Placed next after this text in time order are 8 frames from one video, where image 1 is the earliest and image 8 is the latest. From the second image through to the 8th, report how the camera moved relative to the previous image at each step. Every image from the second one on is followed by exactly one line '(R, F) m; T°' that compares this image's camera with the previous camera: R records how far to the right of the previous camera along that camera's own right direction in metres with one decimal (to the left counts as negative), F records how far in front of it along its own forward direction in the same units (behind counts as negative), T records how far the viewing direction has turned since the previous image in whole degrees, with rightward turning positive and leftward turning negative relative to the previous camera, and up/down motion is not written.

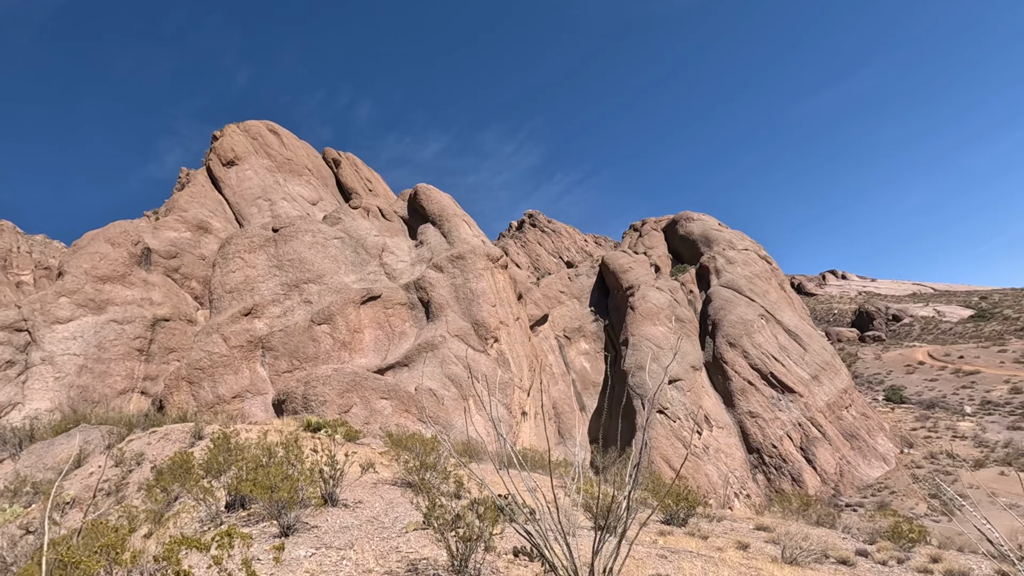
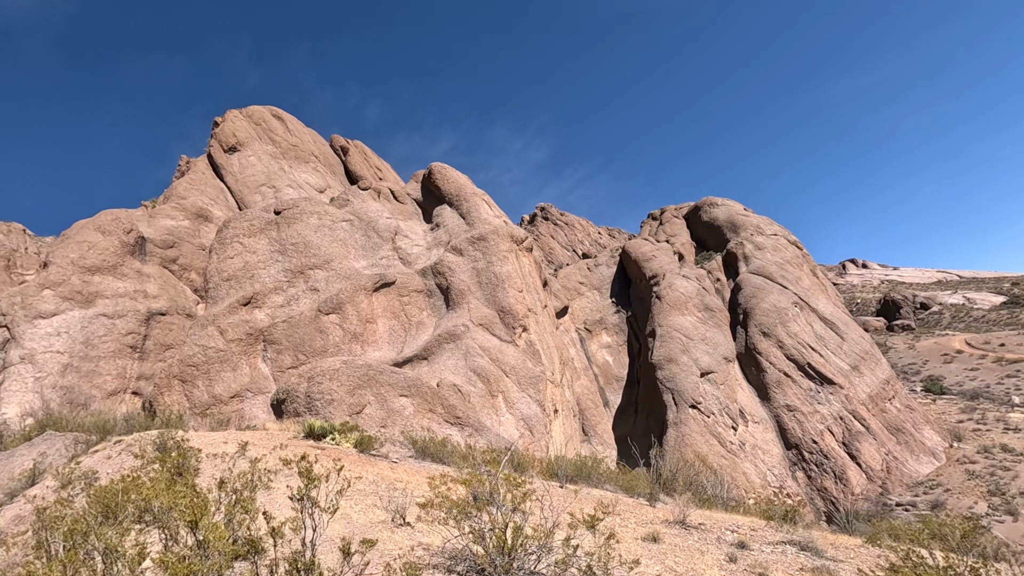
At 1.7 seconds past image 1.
(-0.4, +1.4) m; -1°
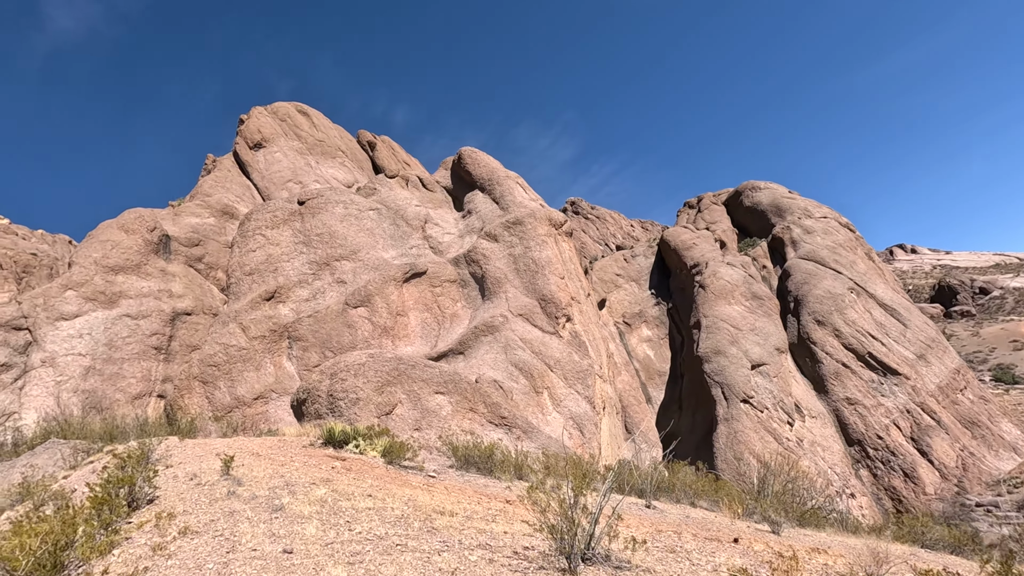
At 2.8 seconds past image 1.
(-0.2, +1.0) m; -3°
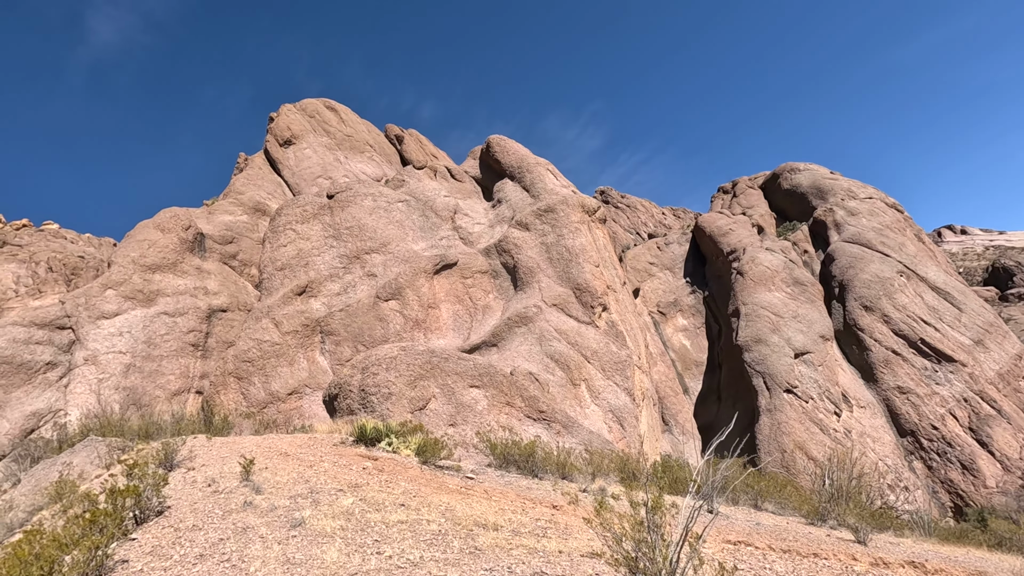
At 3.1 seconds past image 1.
(-0.1, +0.3) m; -3°
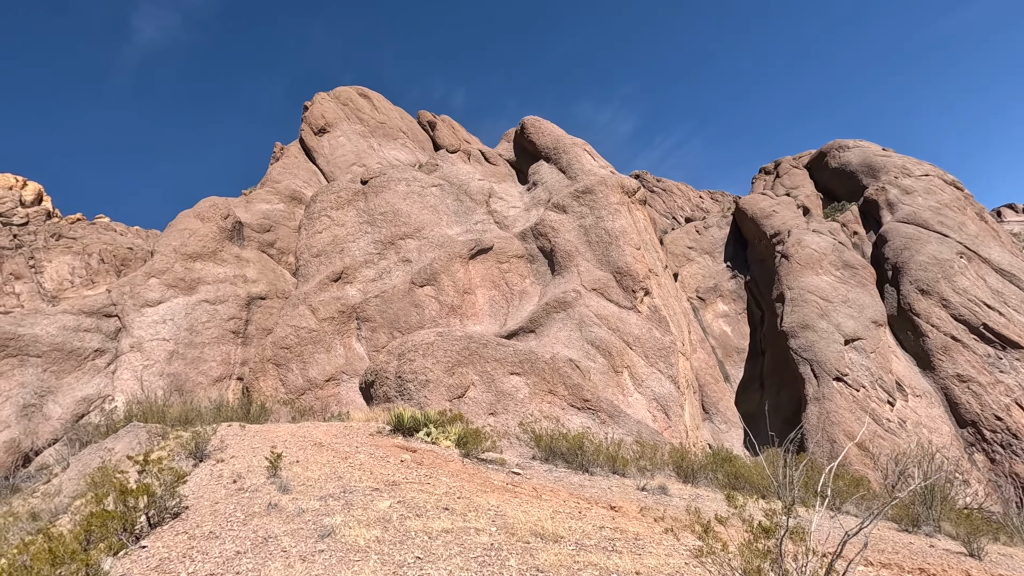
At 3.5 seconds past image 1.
(-0.1, +0.3) m; -4°
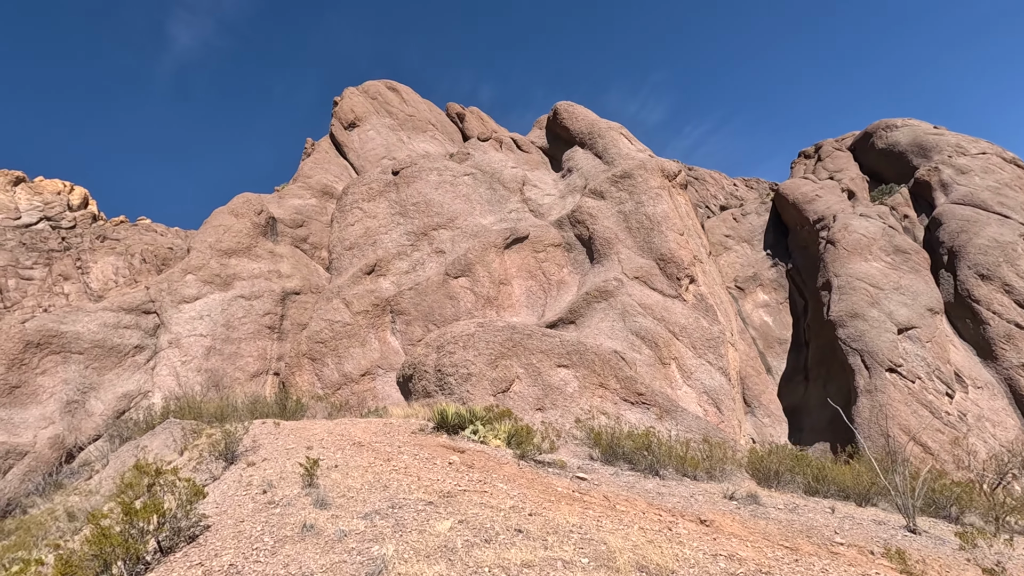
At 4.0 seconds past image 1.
(-0.1, +0.4) m; -3°
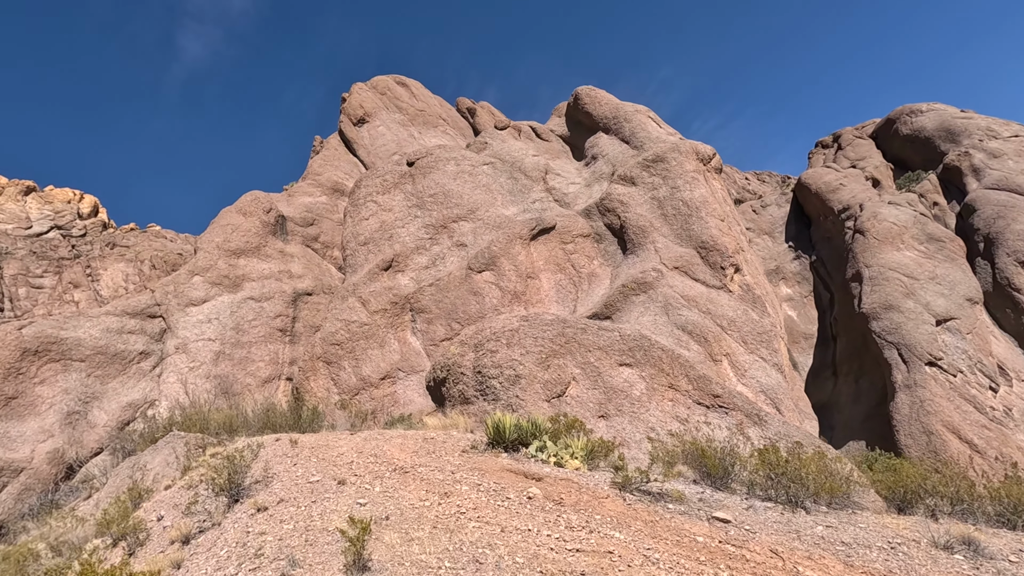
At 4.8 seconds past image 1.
(-0.3, +0.7) m; -1°
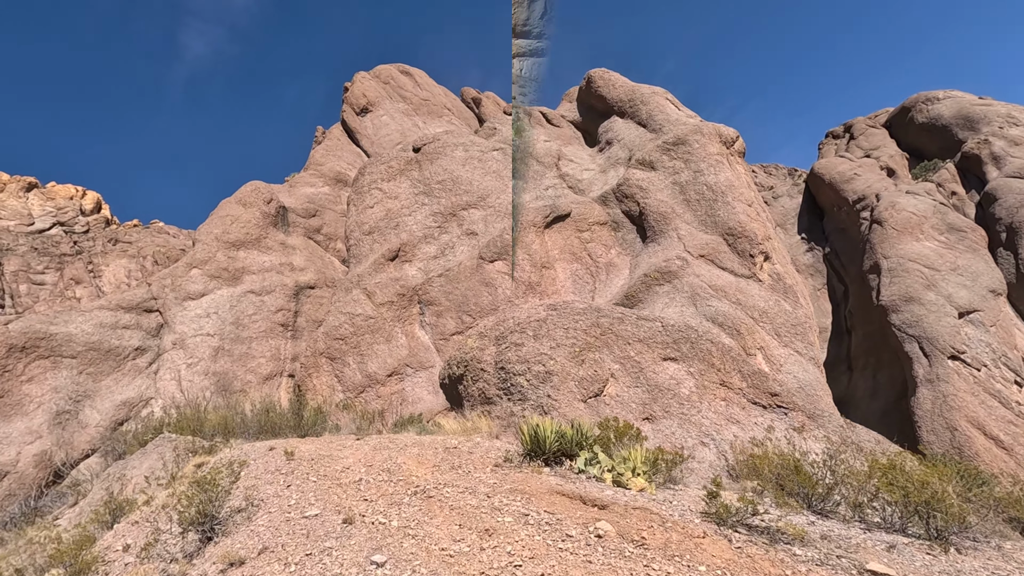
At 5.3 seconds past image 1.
(-0.2, +0.5) m; 0°
